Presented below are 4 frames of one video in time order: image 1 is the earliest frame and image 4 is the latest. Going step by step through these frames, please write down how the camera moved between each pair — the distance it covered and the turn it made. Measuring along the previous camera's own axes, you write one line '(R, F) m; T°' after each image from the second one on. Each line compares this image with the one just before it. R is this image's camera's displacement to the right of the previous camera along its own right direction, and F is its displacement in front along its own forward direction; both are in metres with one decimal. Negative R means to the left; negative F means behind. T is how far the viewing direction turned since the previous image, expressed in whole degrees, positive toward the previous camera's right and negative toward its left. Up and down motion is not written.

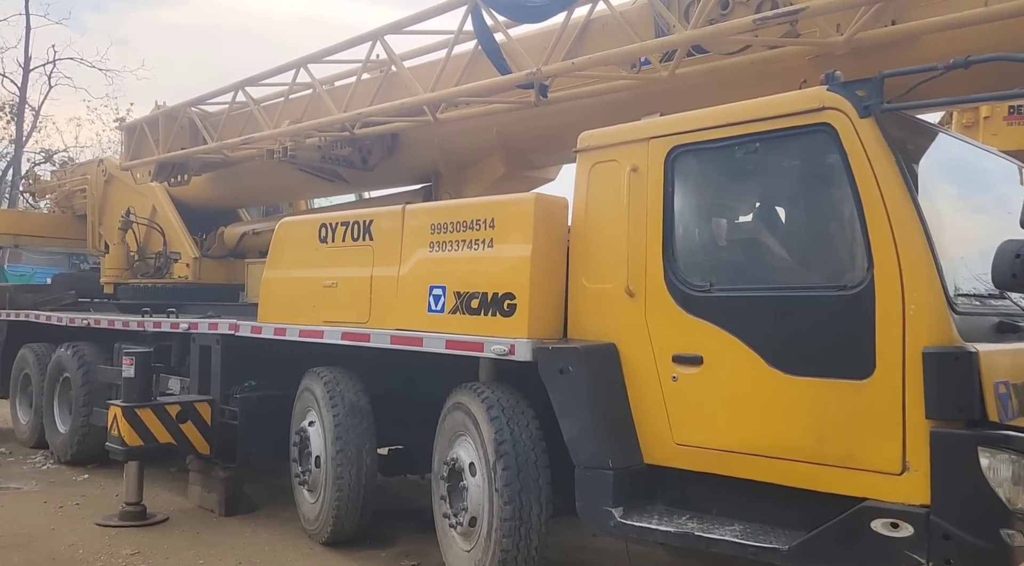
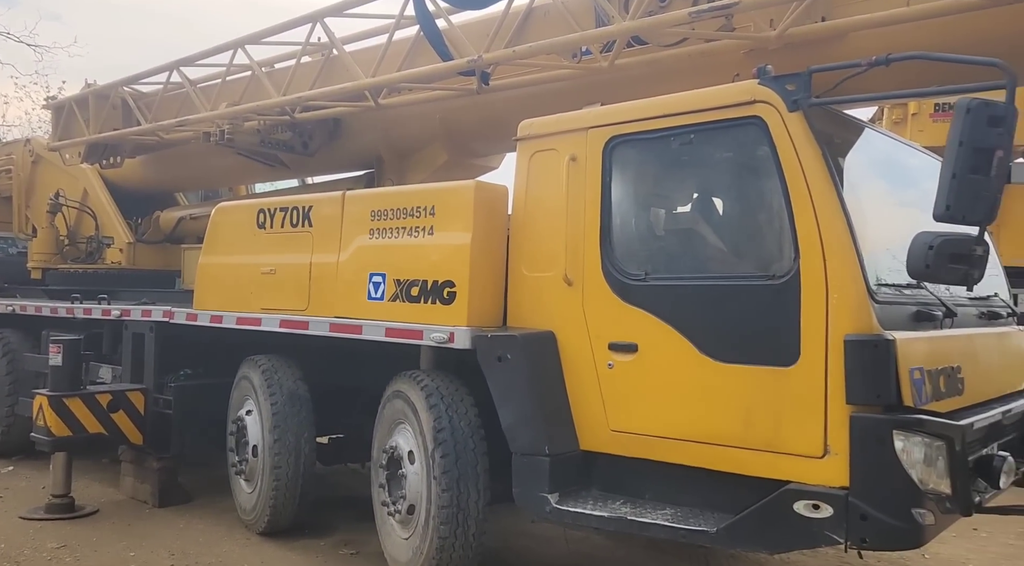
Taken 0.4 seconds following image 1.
(0.0, 0.0) m; +4°
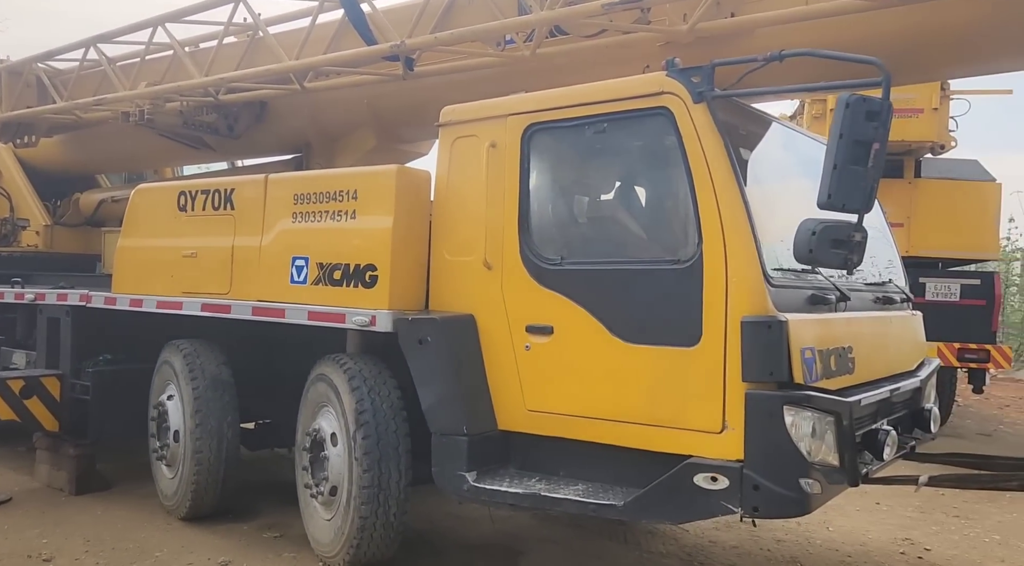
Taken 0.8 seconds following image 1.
(+0.1, -0.1) m; +4°
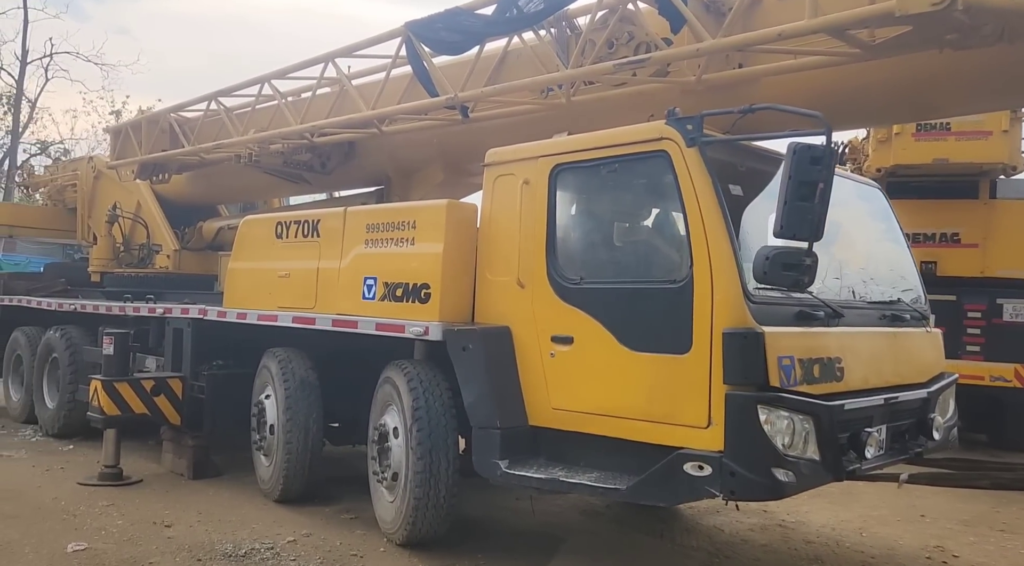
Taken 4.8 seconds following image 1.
(+0.4, -0.6) m; -8°
